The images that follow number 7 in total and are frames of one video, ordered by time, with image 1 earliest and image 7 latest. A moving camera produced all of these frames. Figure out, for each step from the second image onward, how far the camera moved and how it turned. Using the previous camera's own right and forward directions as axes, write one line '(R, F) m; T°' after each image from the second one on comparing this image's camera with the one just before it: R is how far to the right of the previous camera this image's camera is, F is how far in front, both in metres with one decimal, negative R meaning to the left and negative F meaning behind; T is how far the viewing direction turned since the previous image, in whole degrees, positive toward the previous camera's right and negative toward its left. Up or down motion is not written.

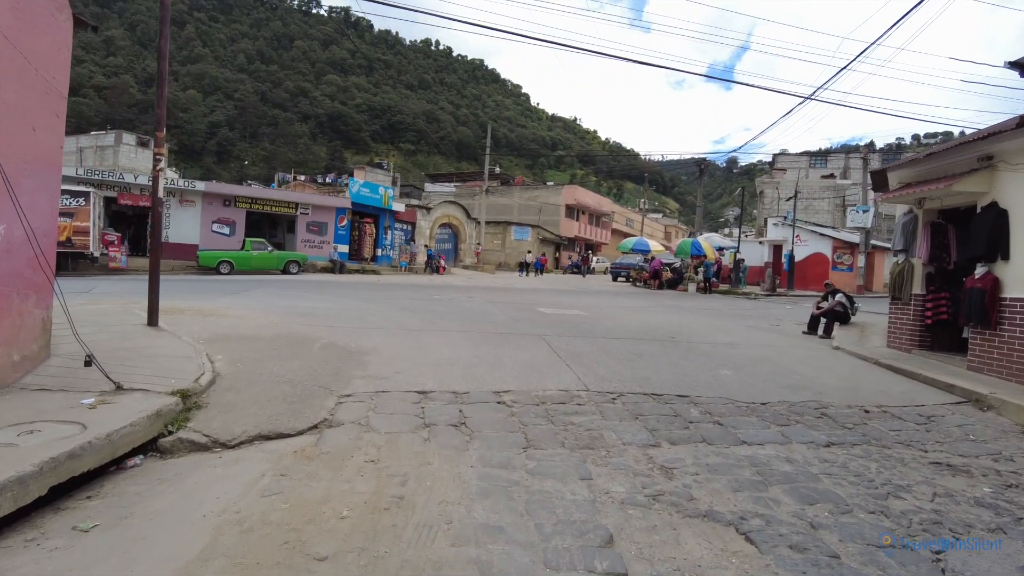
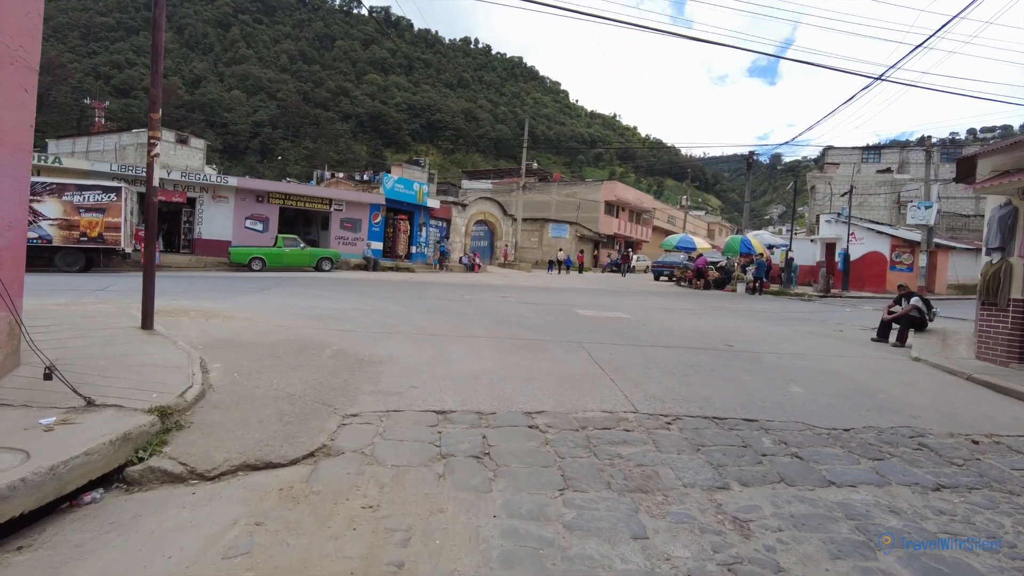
(0.0, +1.1) m; -3°
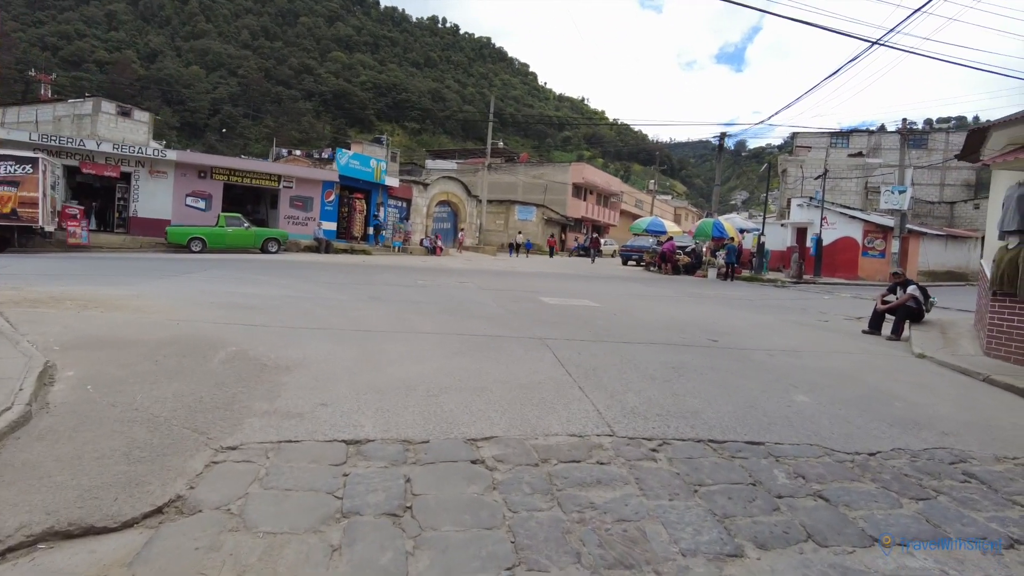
(+0.2, +1.5) m; +3°
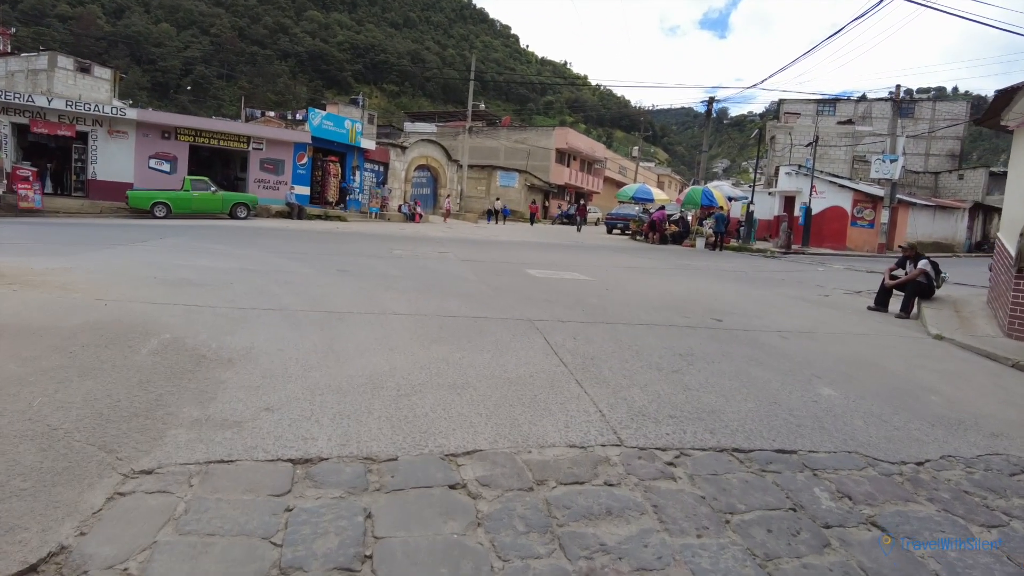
(0.0, +0.9) m; +2°
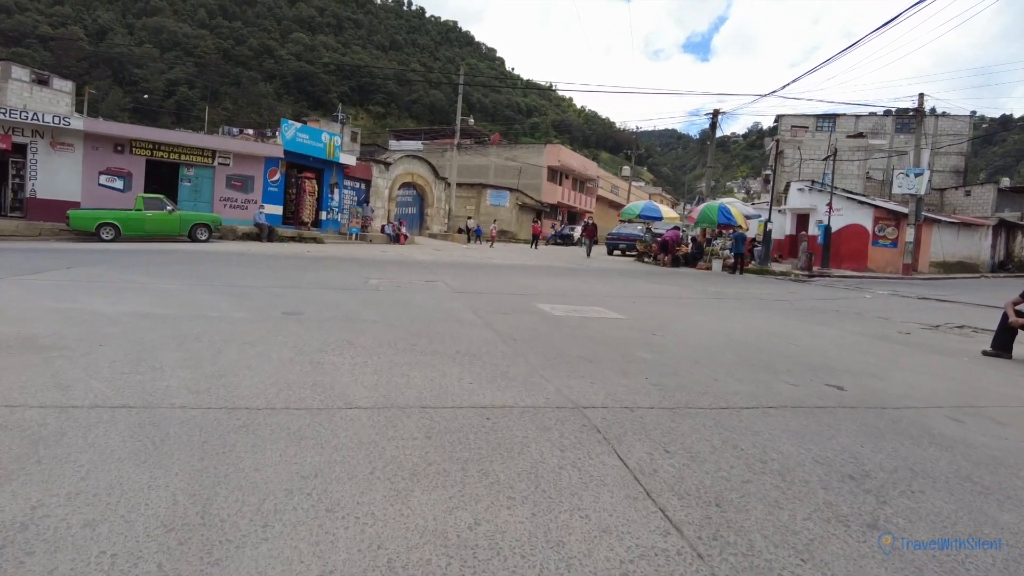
(-0.3, +2.6) m; +1°
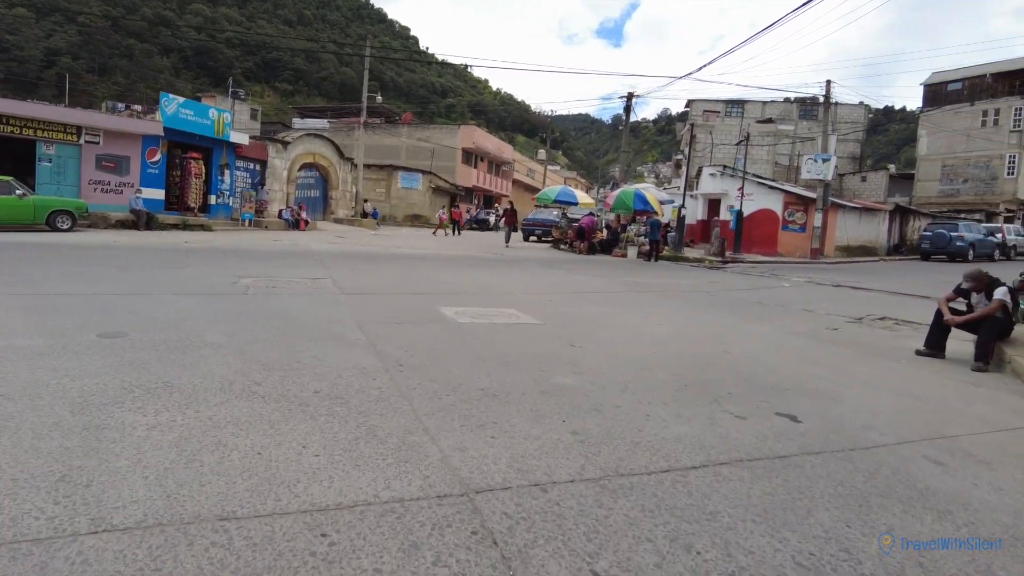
(+0.3, +1.2) m; +7°
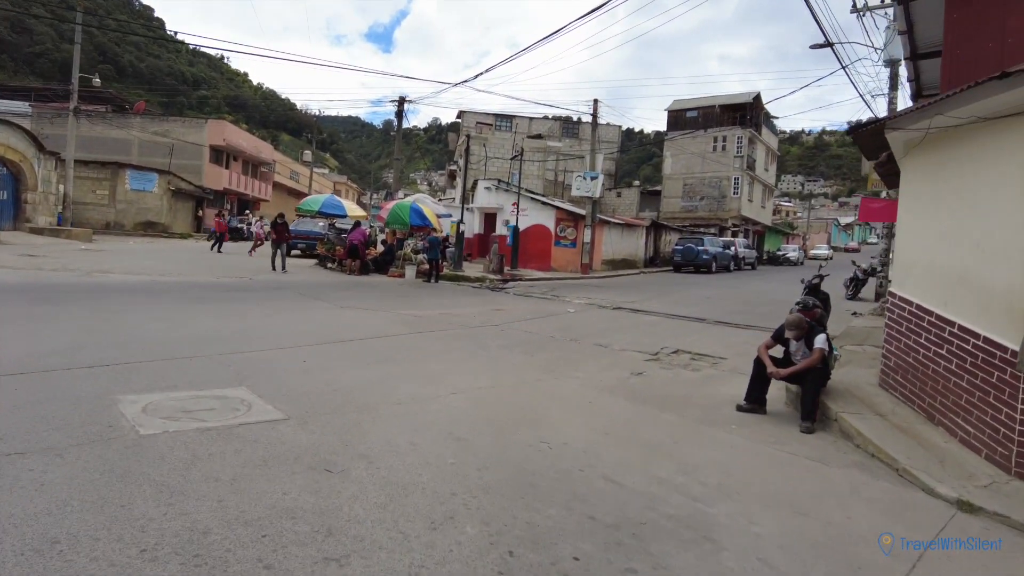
(+0.3, +2.1) m; +19°
